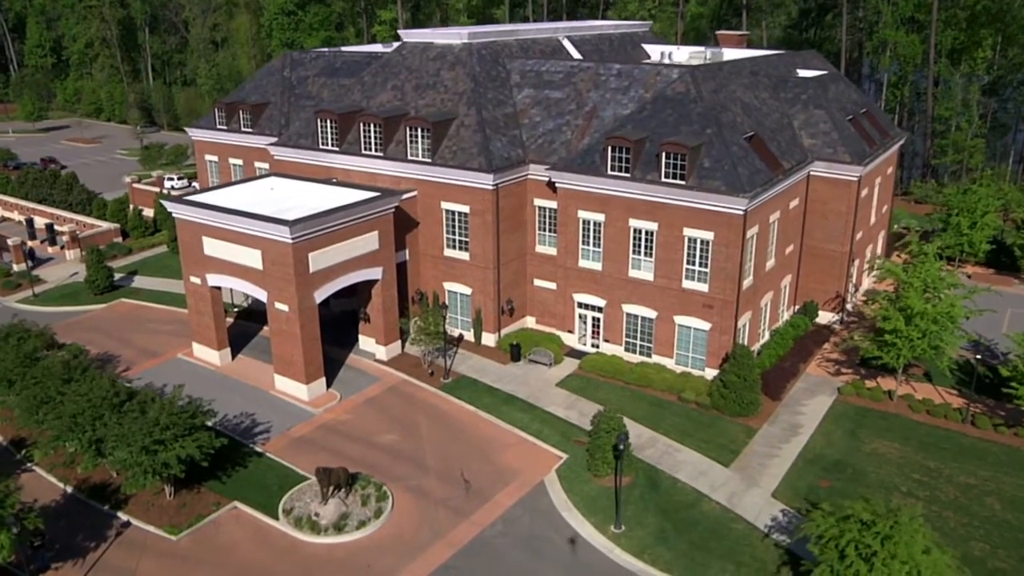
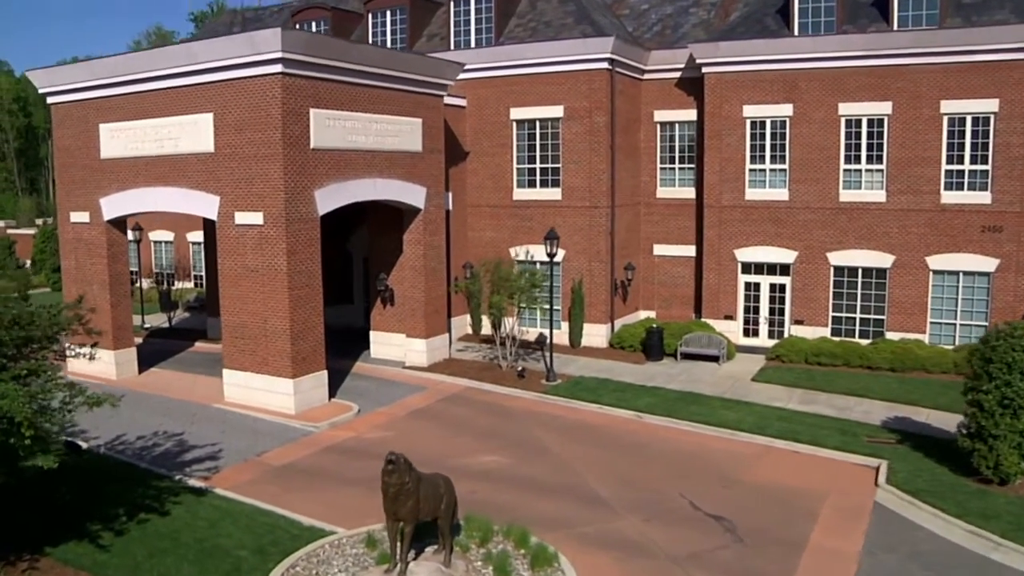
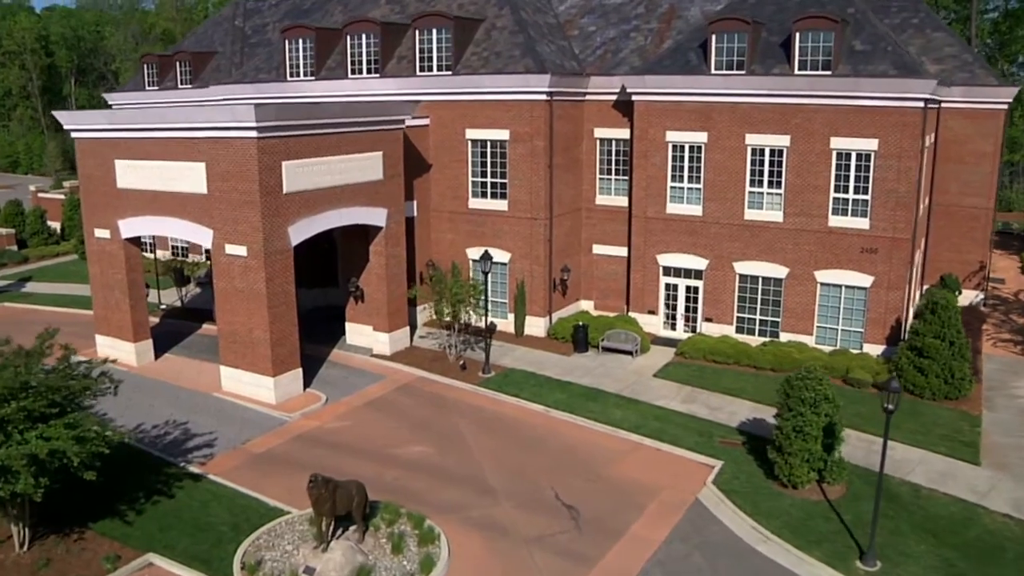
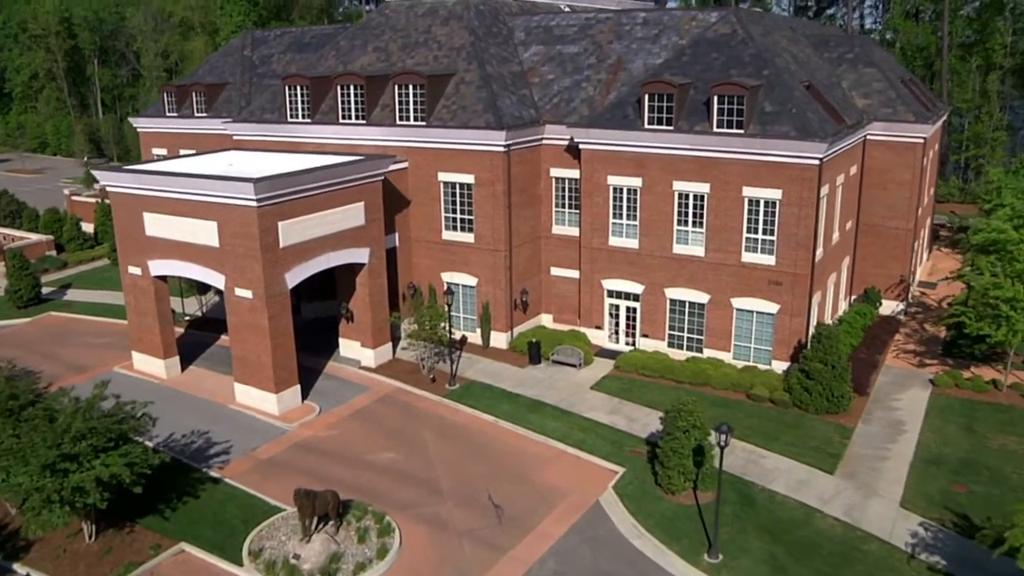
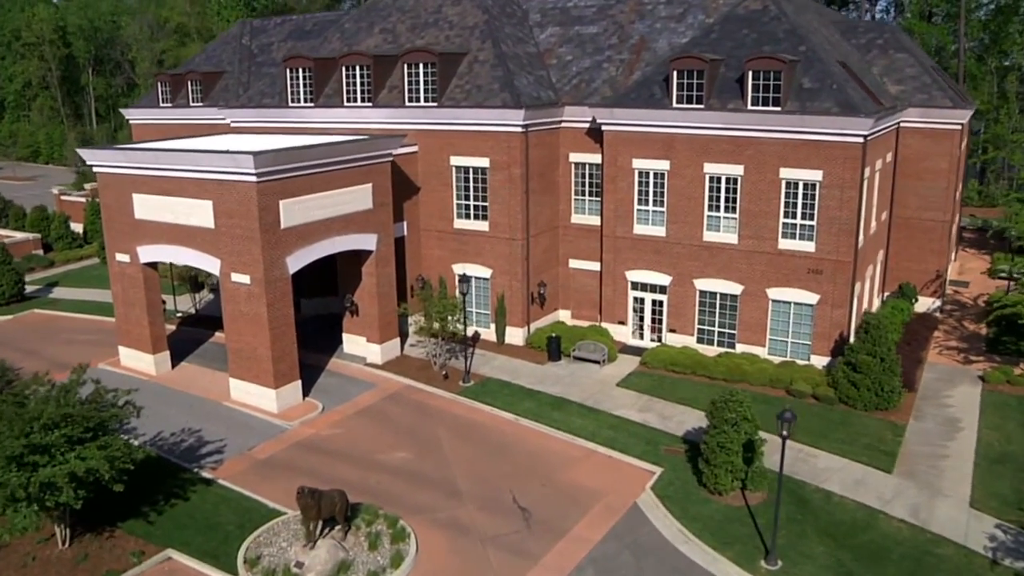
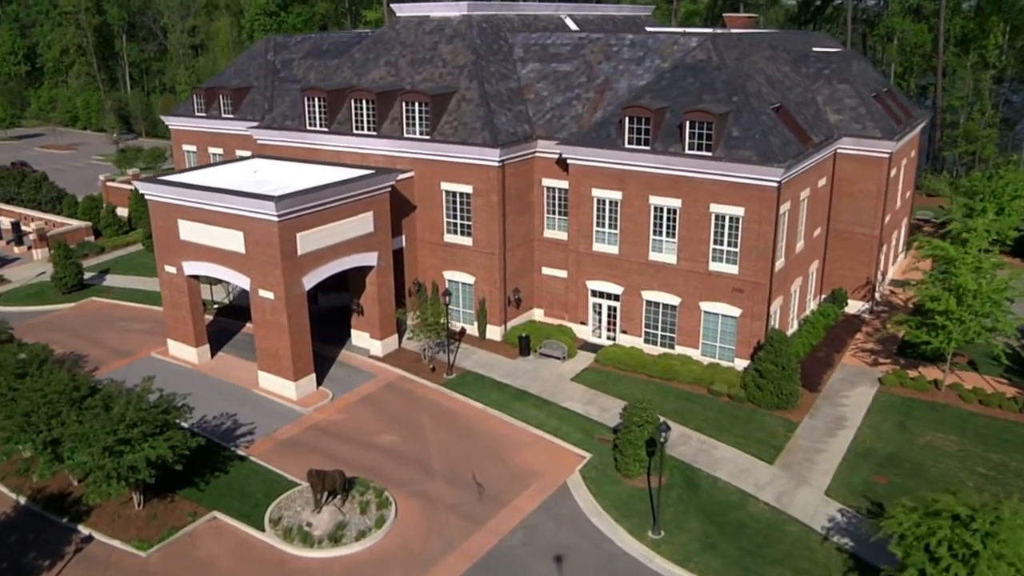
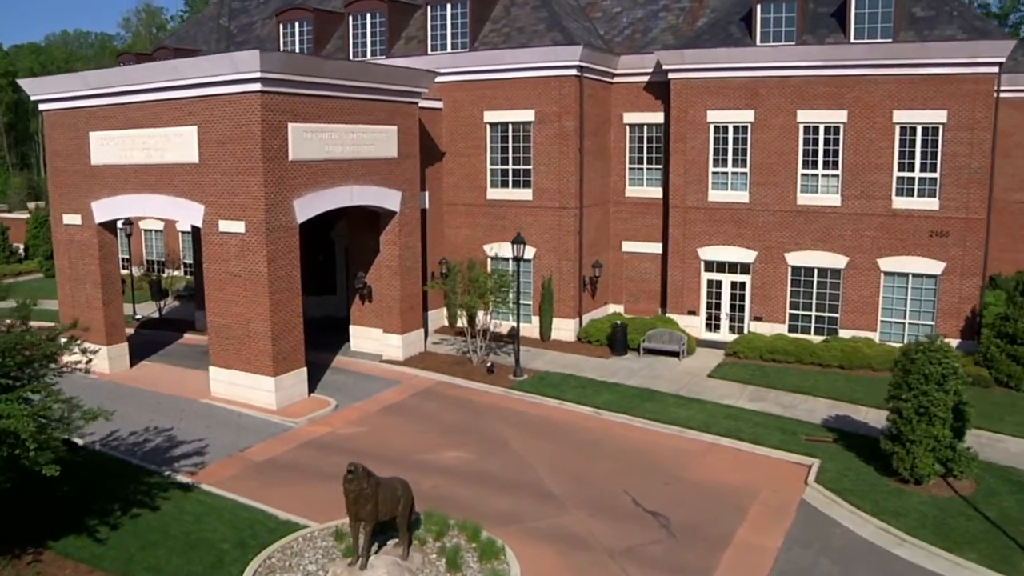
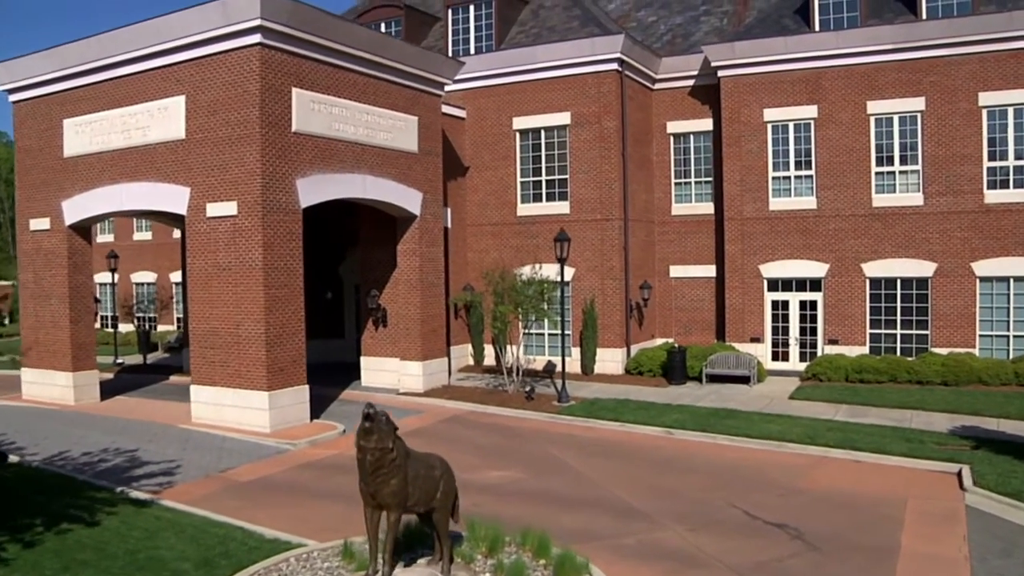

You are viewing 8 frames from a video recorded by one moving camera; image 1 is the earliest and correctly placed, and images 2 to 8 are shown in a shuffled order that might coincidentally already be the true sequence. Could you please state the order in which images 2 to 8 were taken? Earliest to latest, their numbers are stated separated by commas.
6, 4, 5, 3, 7, 2, 8
